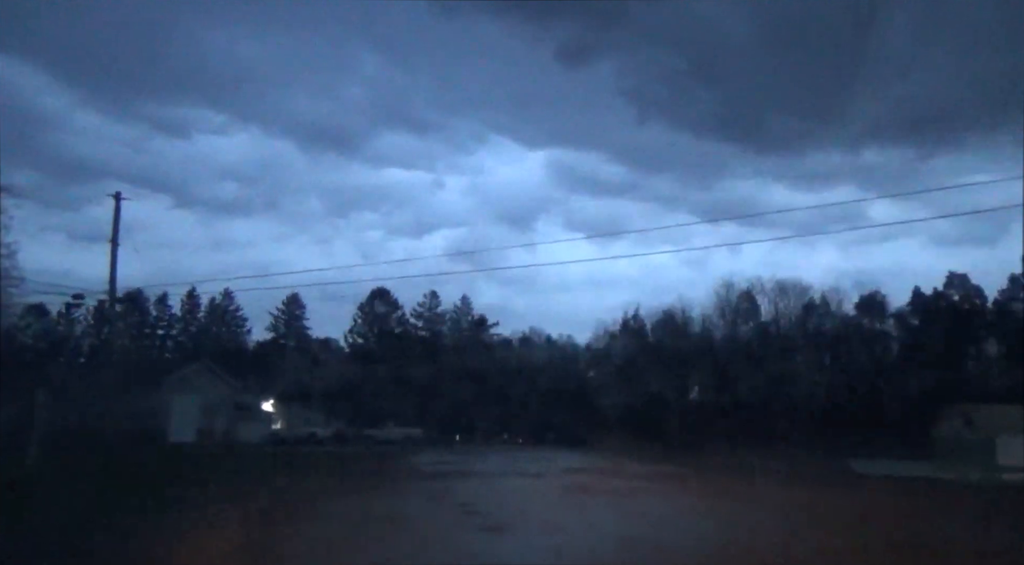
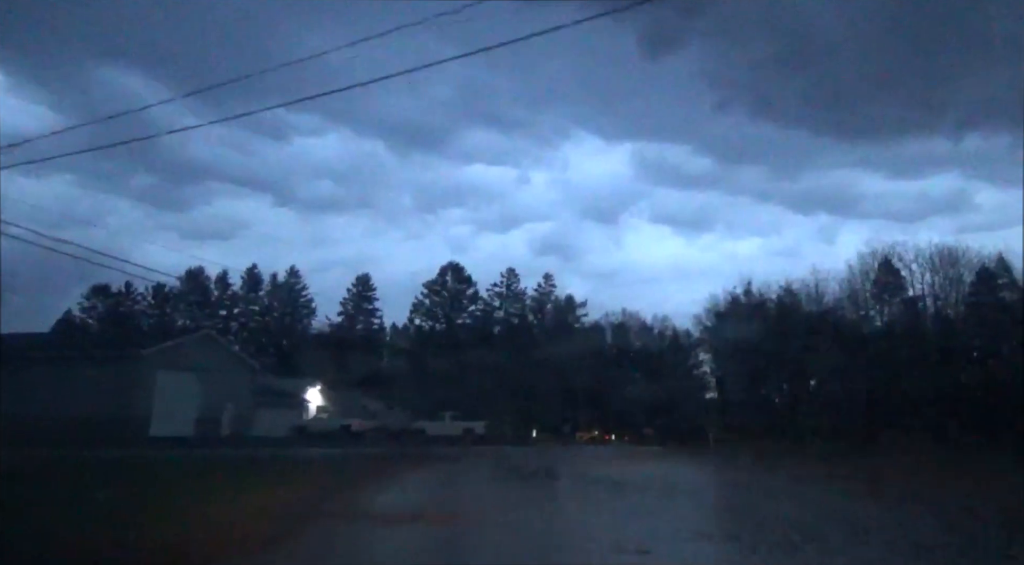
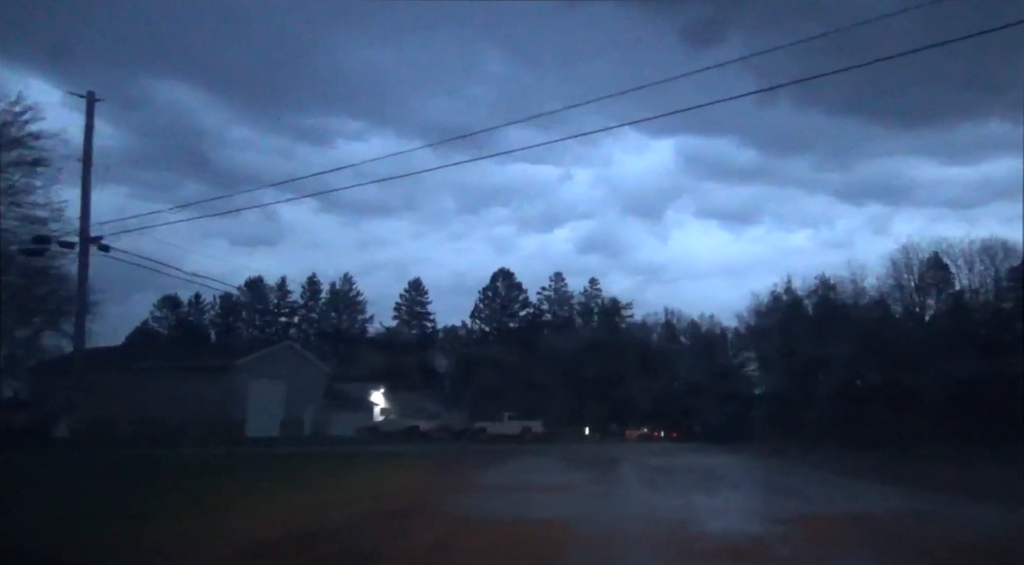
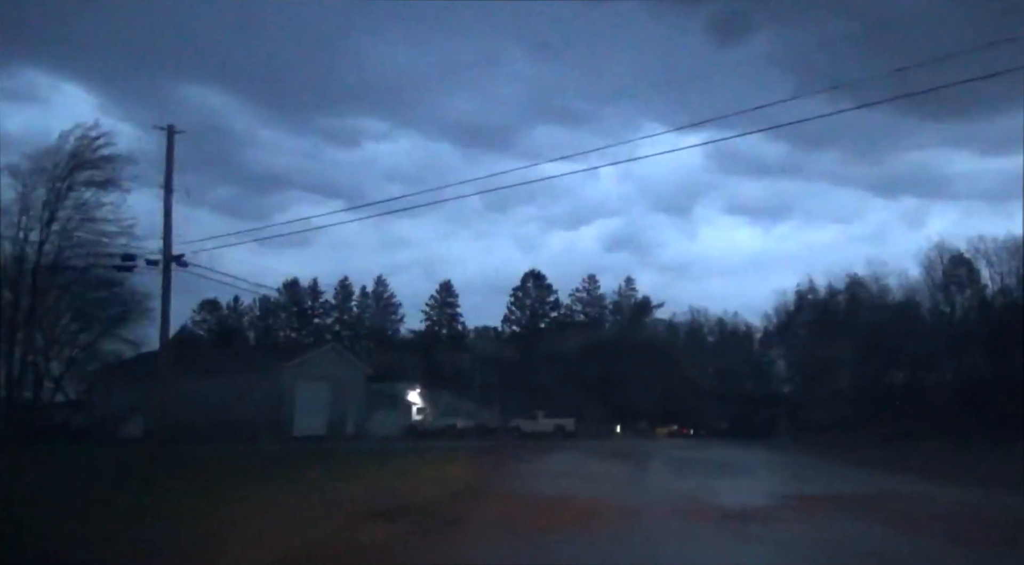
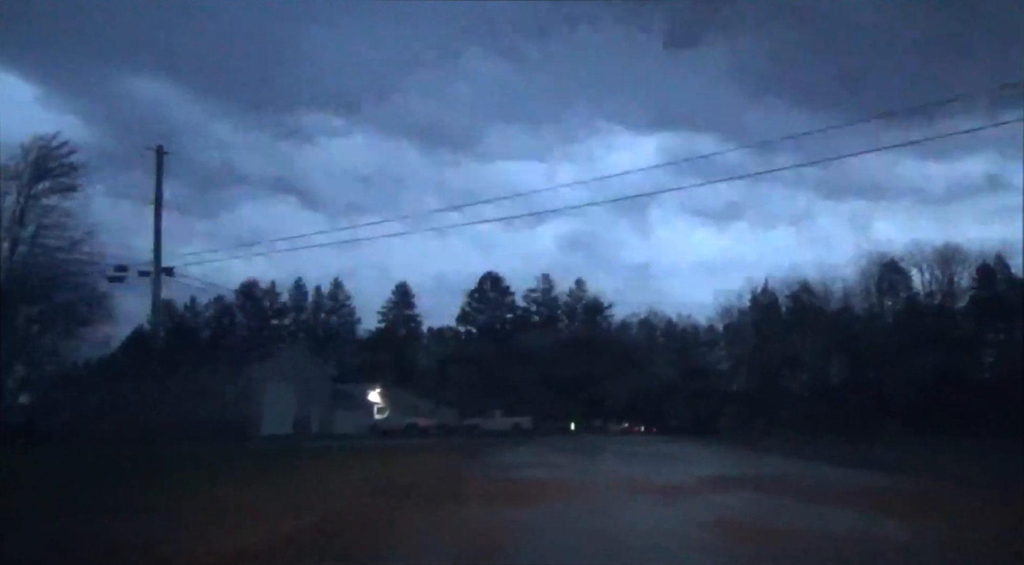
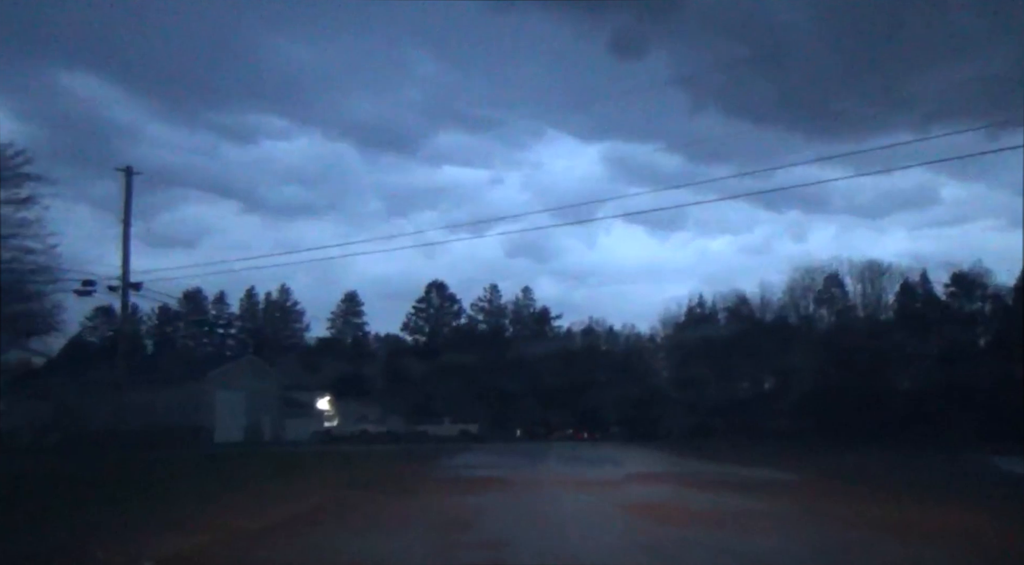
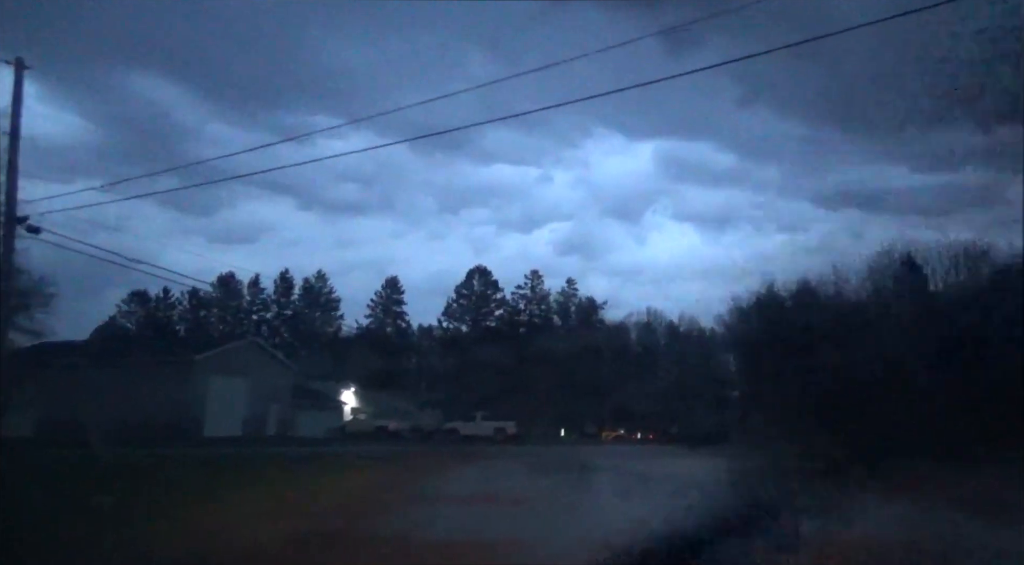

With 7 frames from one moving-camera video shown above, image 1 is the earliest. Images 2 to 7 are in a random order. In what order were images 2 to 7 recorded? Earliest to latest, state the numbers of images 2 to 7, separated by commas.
6, 5, 4, 3, 7, 2
